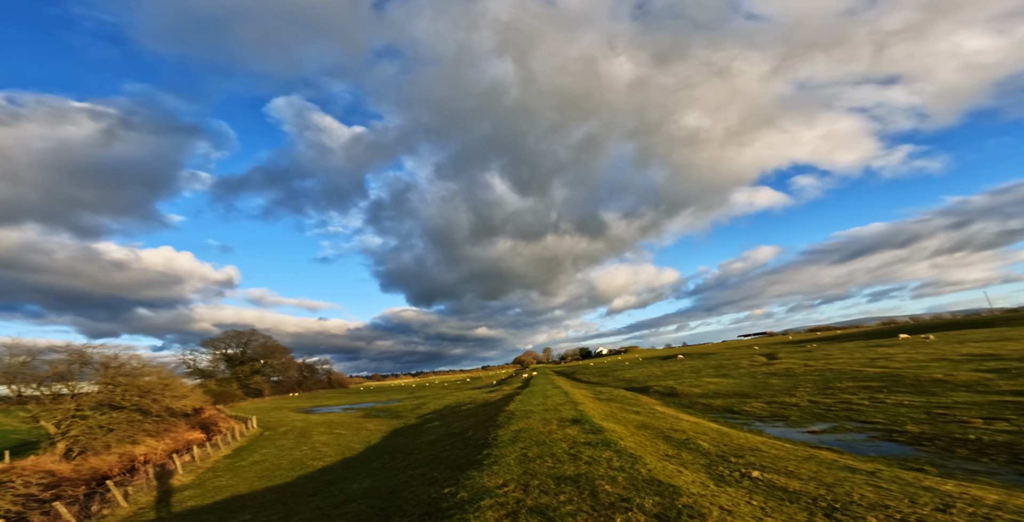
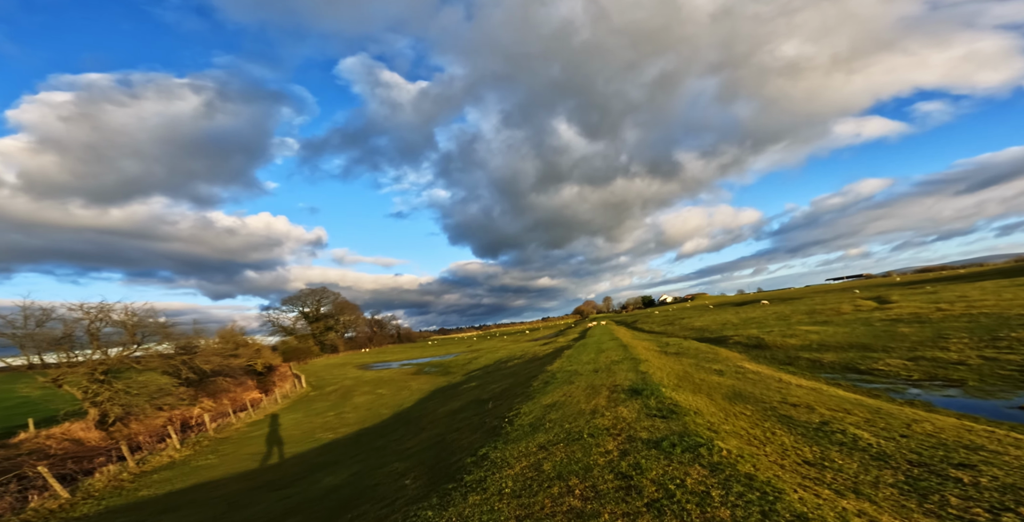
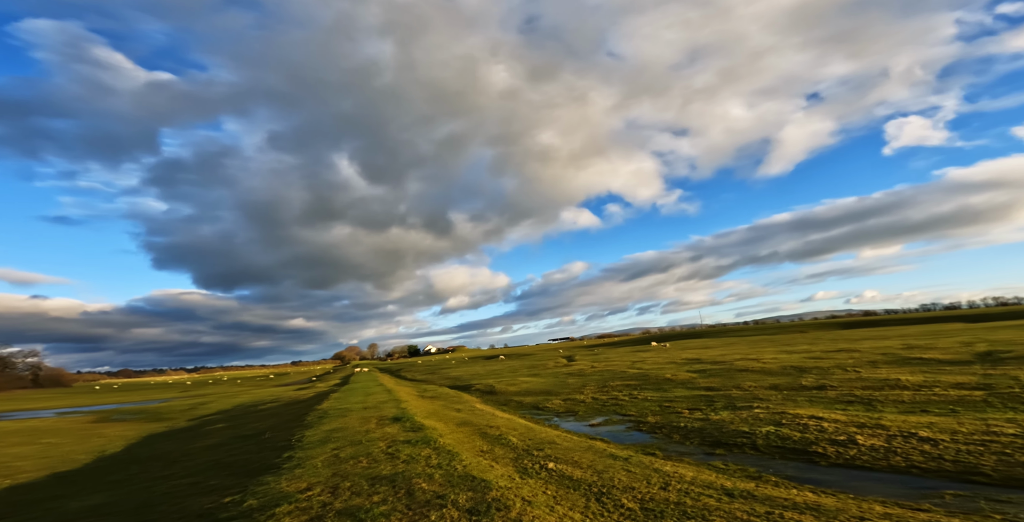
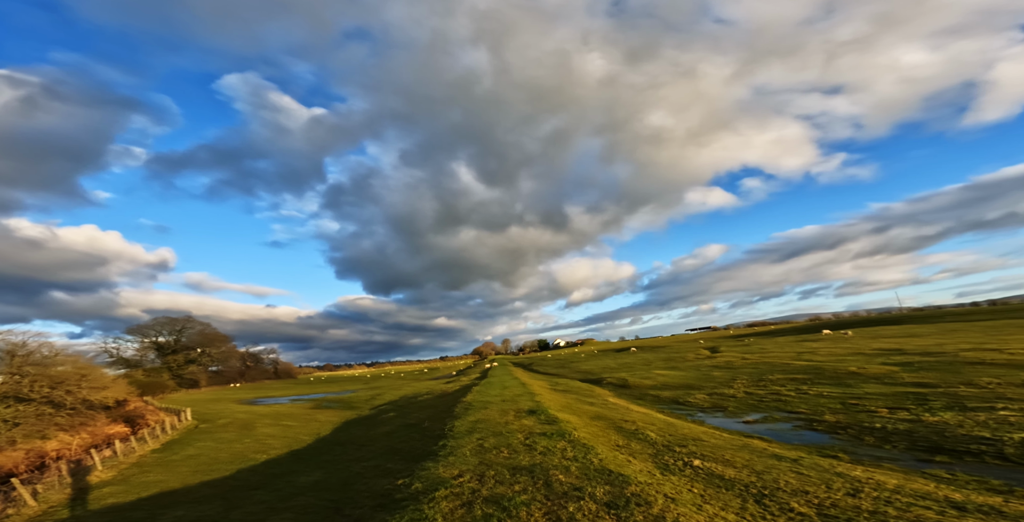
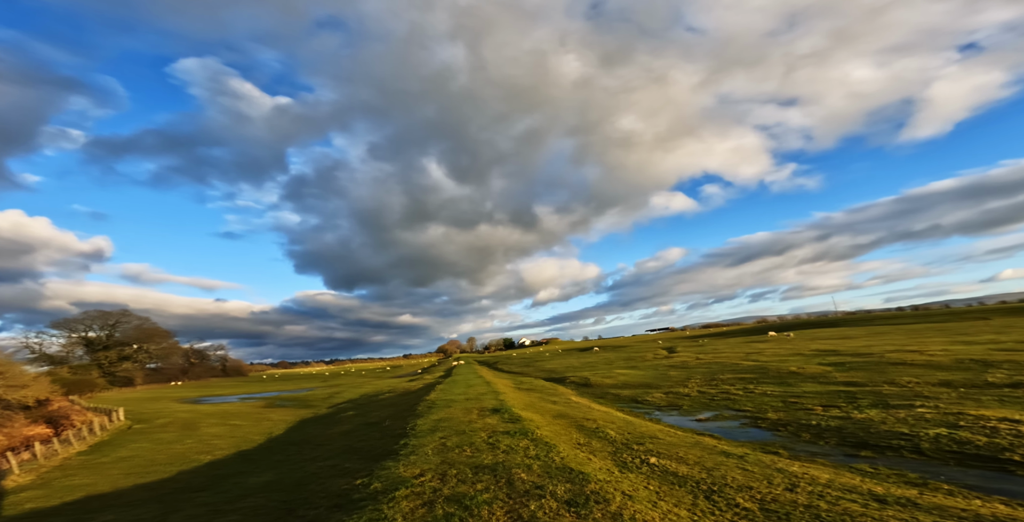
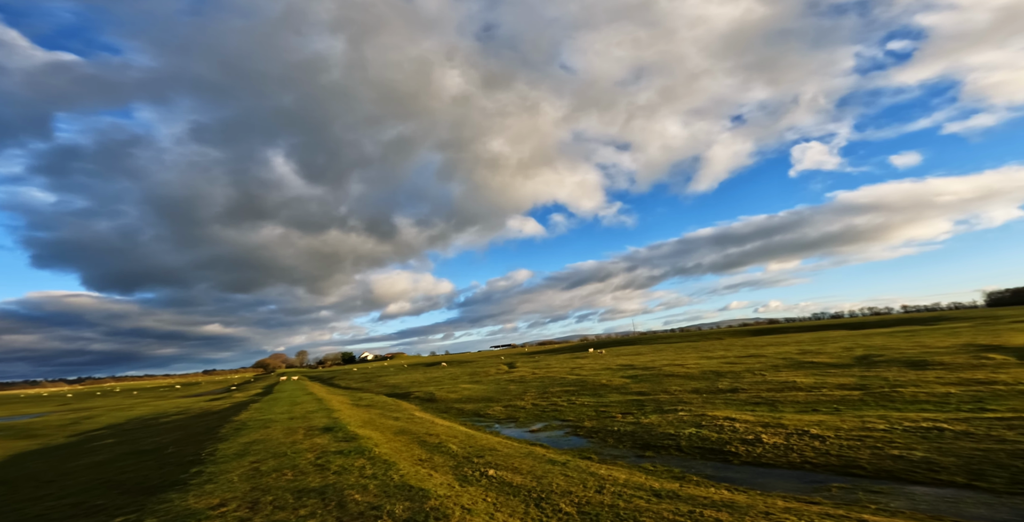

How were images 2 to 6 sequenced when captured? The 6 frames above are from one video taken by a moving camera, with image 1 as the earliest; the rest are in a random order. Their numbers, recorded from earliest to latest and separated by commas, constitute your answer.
4, 5, 3, 6, 2
